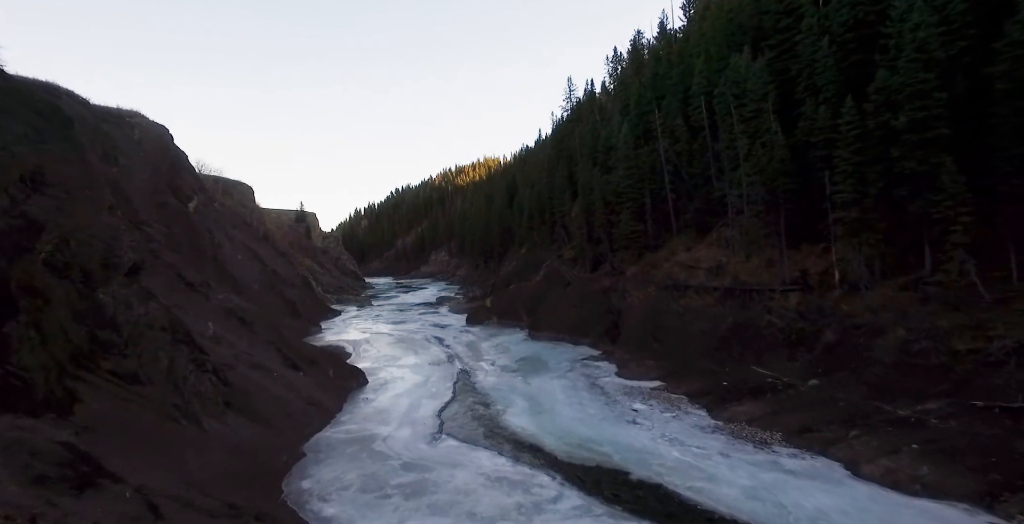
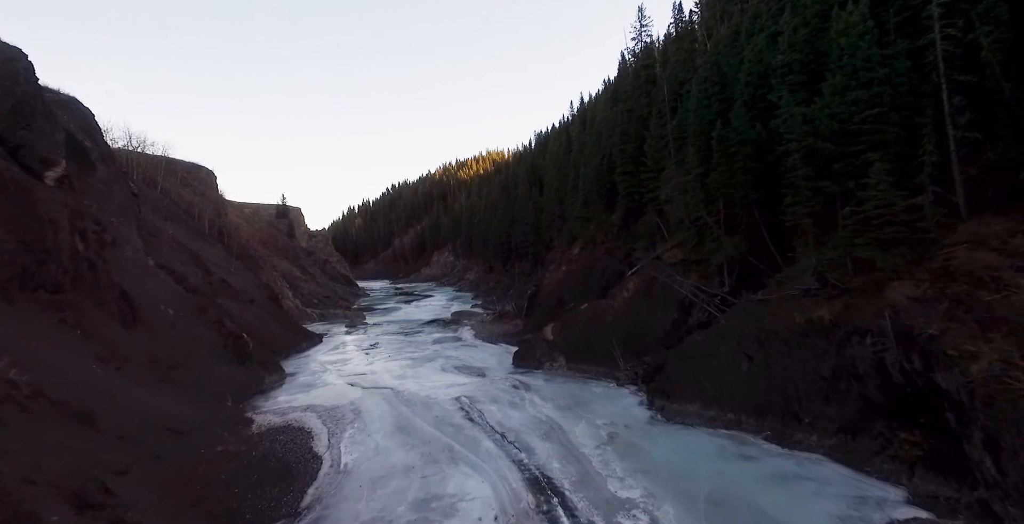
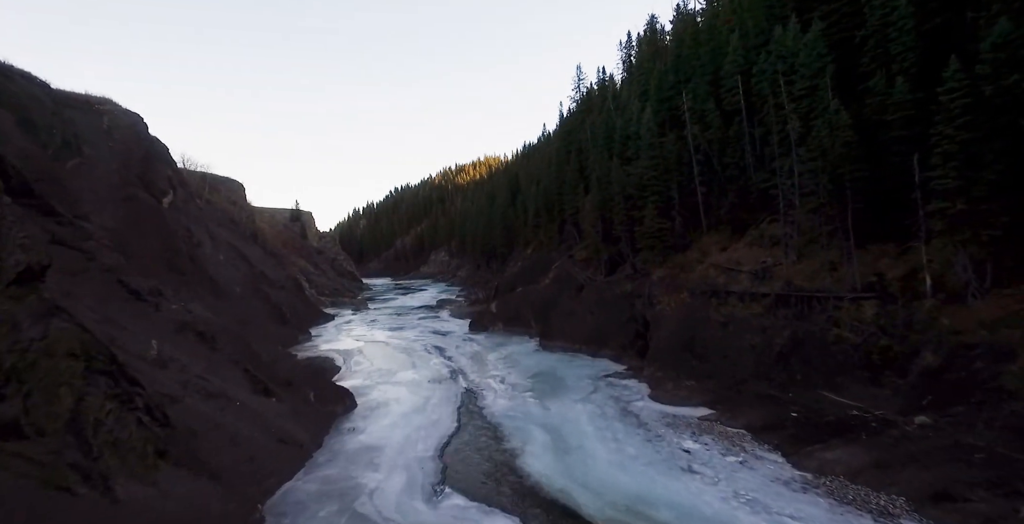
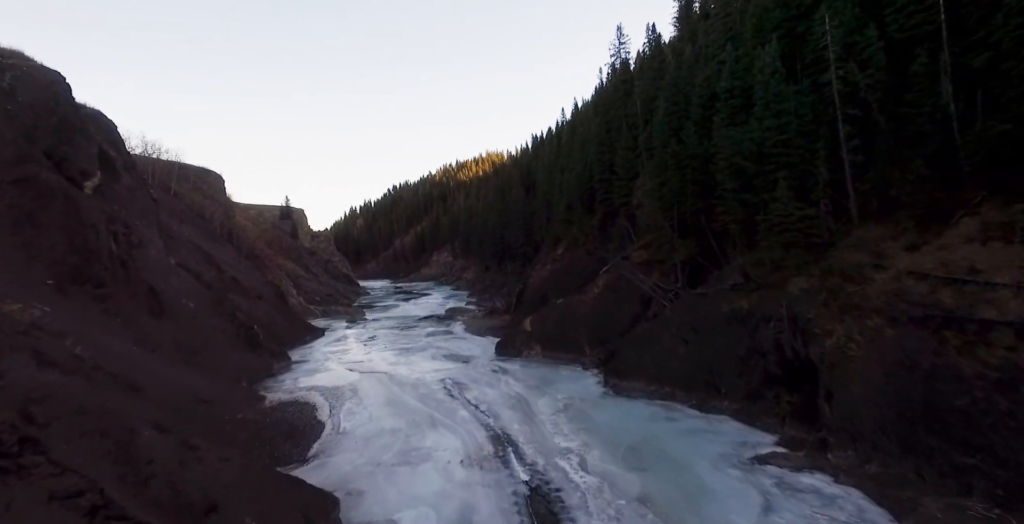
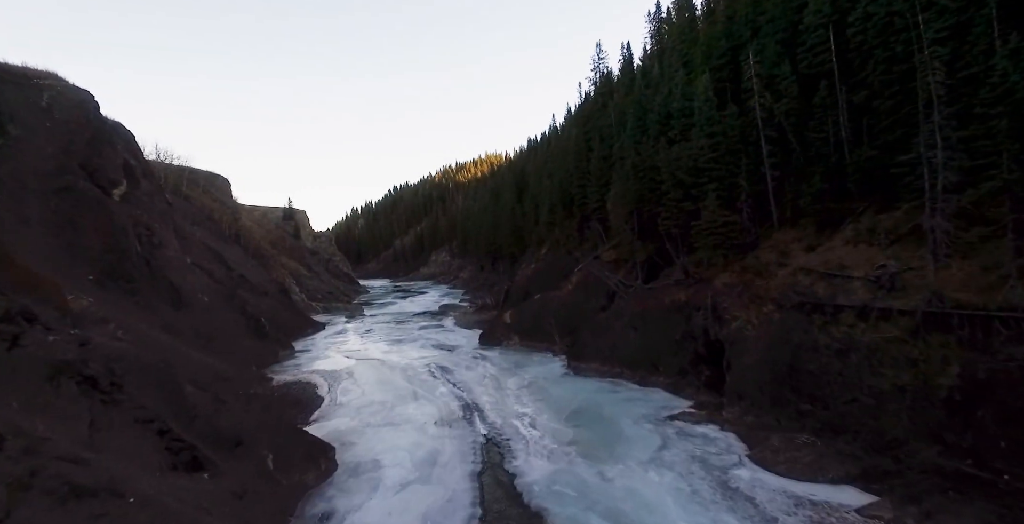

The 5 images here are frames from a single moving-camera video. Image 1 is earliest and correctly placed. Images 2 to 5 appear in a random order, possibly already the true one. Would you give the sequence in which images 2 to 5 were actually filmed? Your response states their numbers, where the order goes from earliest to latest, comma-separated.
3, 5, 4, 2
